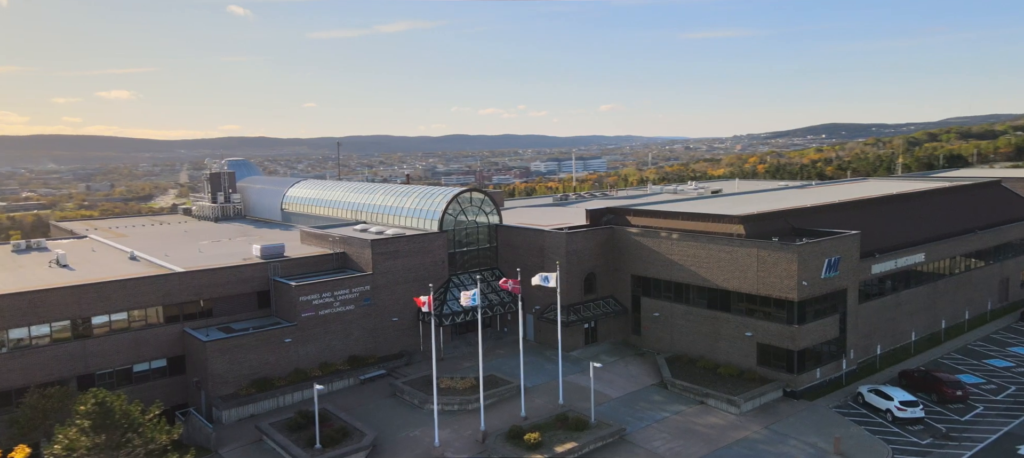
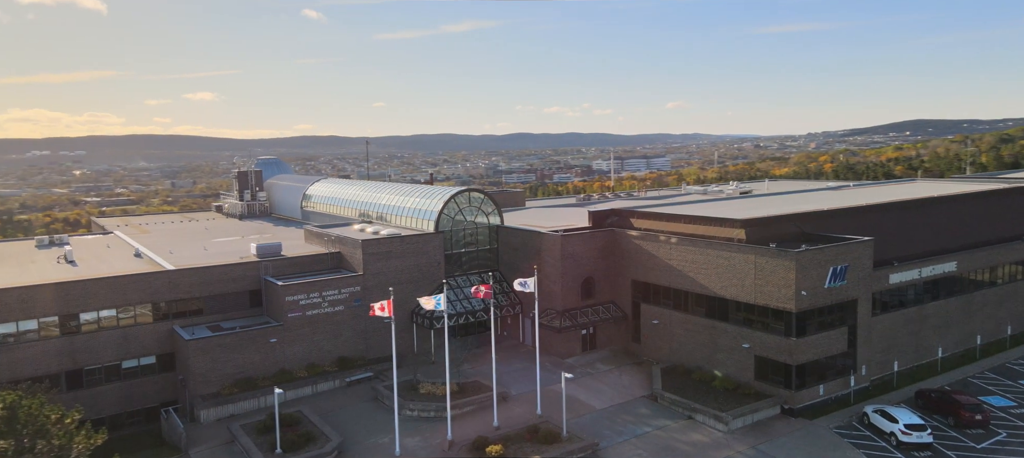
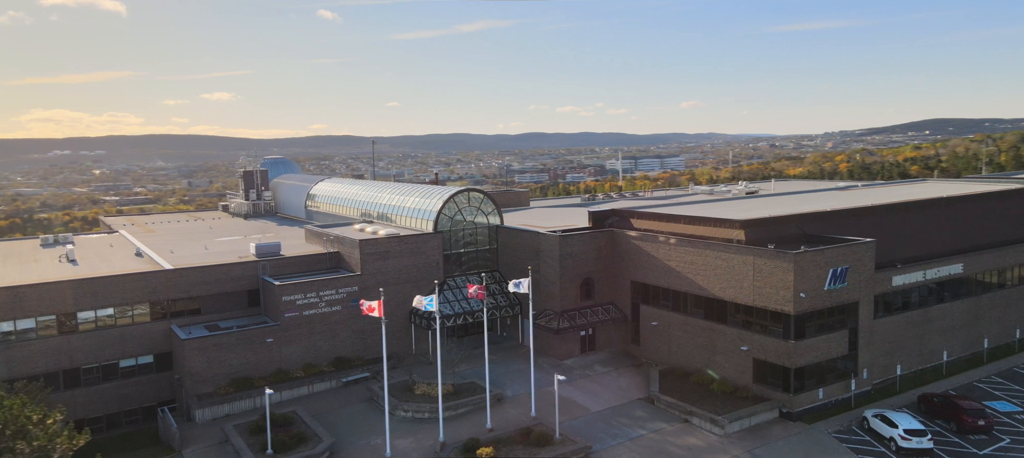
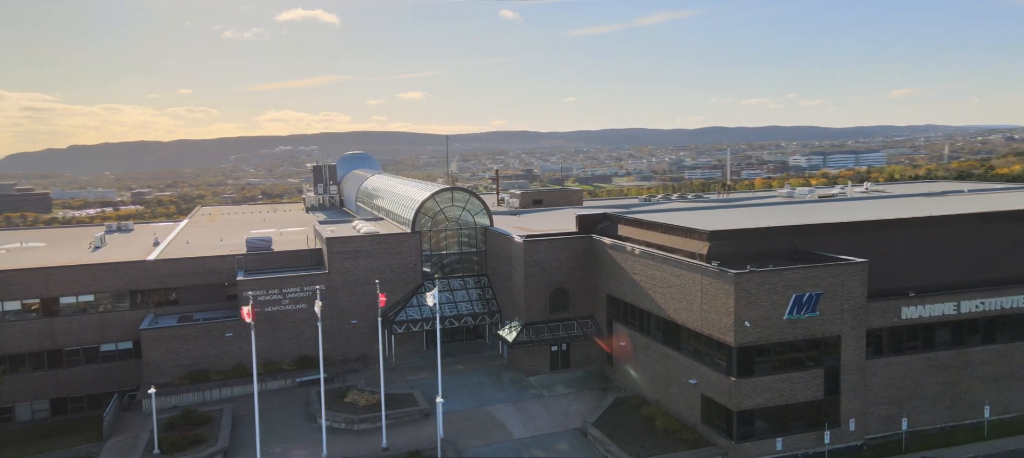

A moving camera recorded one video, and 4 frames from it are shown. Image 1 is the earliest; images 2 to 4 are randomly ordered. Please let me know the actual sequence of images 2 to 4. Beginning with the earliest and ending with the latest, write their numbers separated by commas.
2, 3, 4
